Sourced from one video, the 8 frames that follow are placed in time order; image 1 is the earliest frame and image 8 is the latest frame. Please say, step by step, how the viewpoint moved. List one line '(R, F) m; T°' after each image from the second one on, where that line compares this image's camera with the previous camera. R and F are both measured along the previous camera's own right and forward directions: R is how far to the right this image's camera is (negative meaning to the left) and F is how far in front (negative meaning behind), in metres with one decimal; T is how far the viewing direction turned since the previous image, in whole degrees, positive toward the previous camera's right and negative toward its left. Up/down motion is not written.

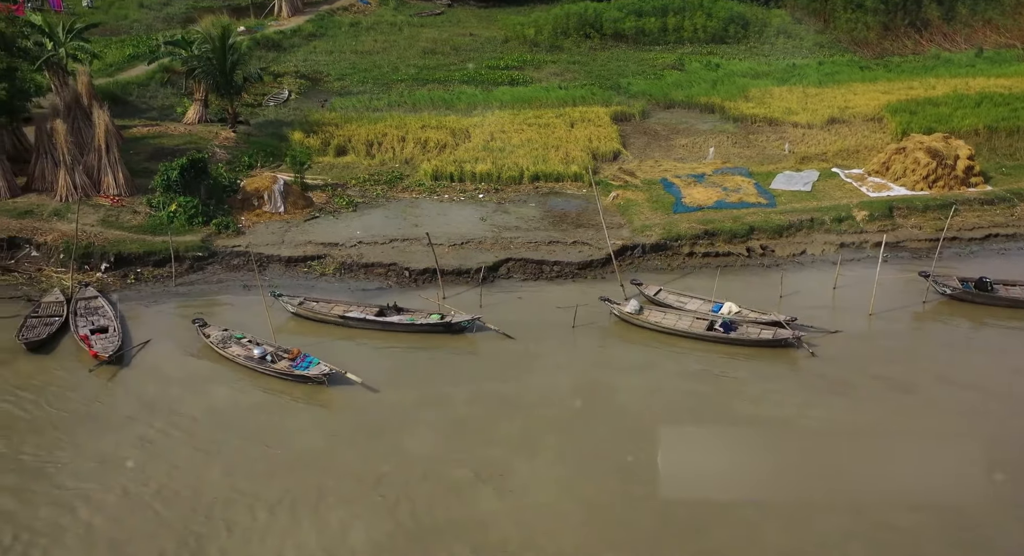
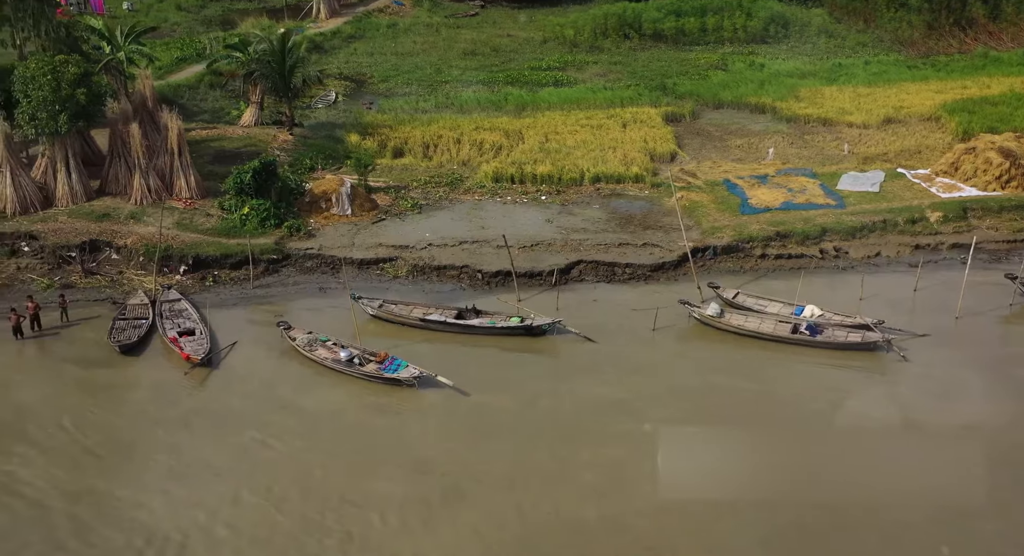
(-1.2, -0.1) m; -1°
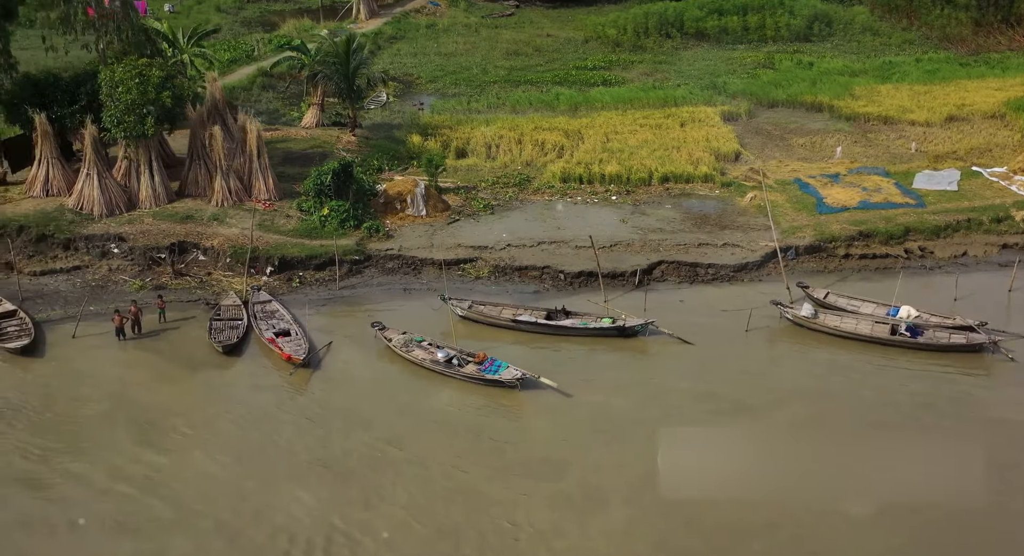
(-1.5, -0.1) m; -1°
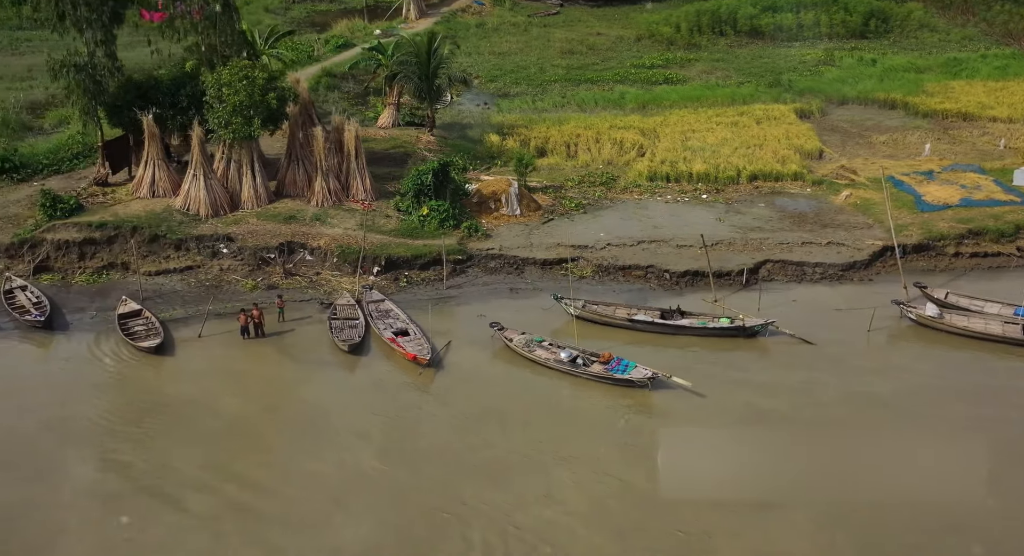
(-1.9, 0.0) m; -1°
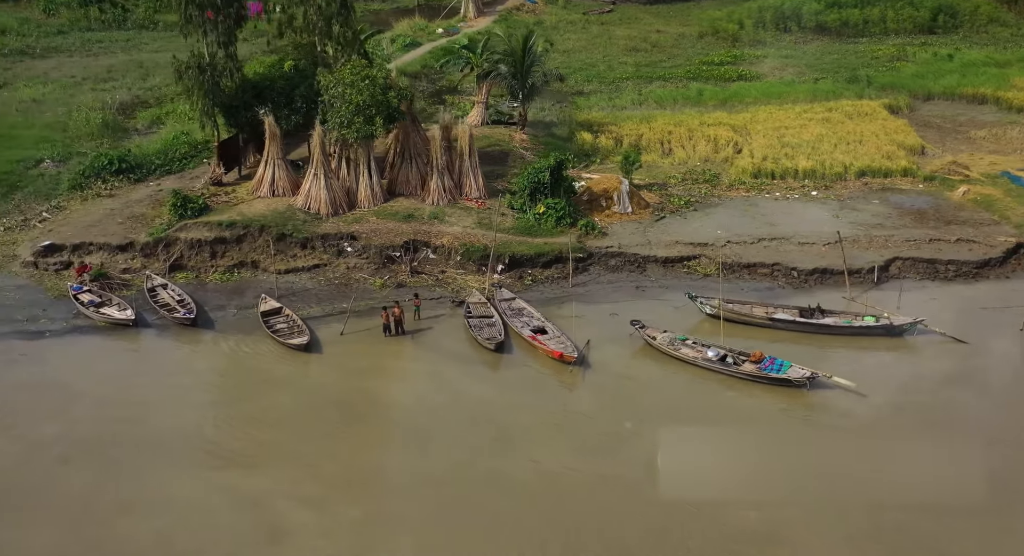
(-2.3, +0.1) m; -2°
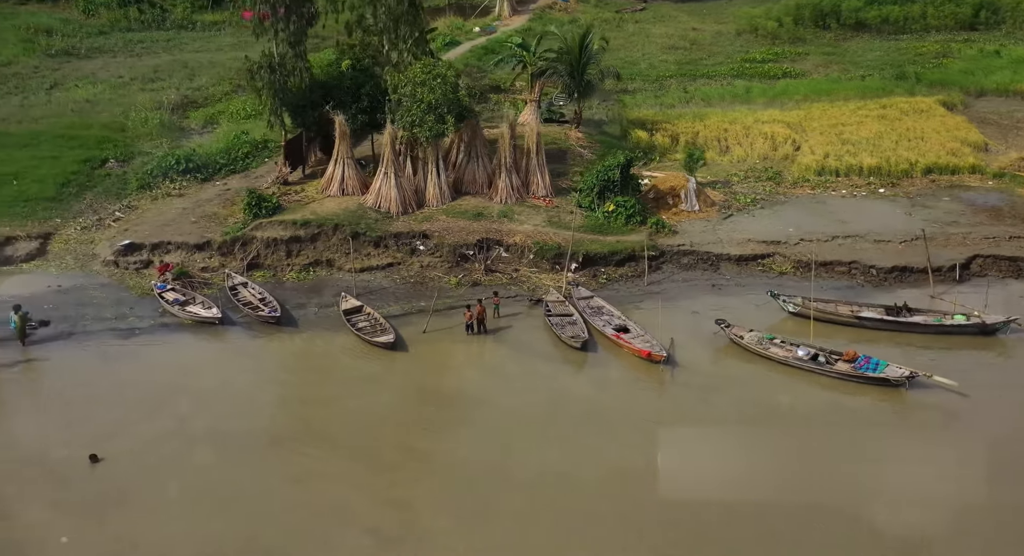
(-1.3, +0.1) m; -1°
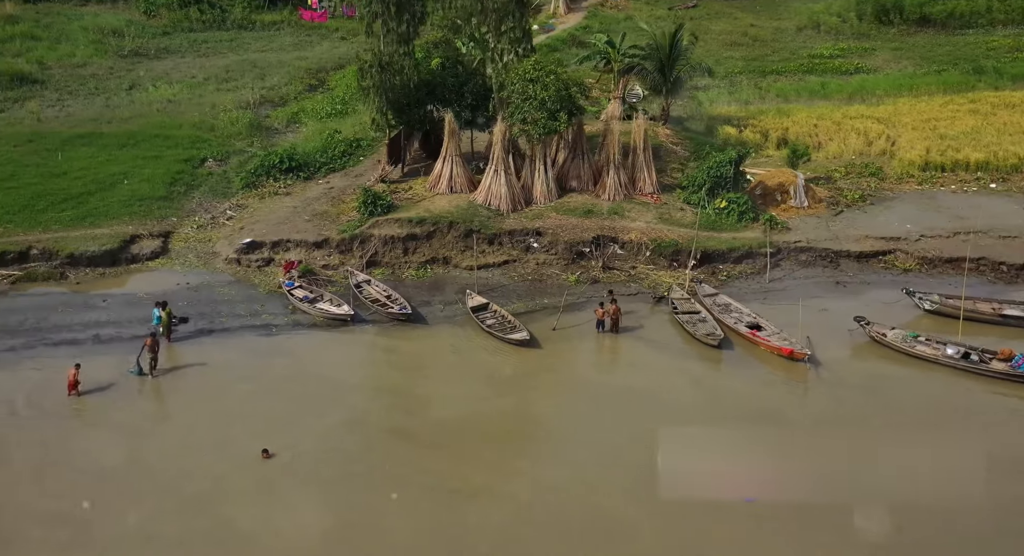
(-2.1, +0.2) m; -2°
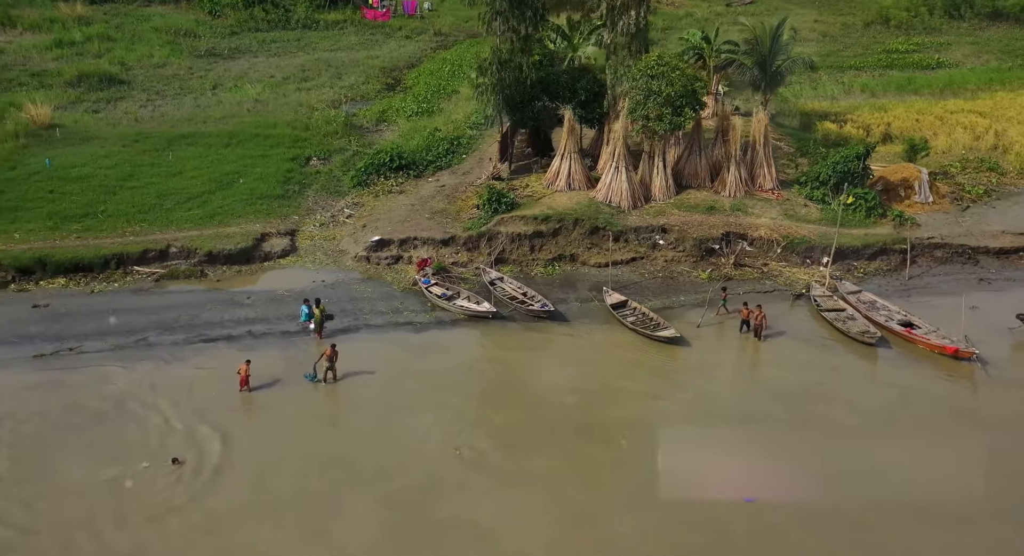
(-2.2, +0.3) m; -2°
